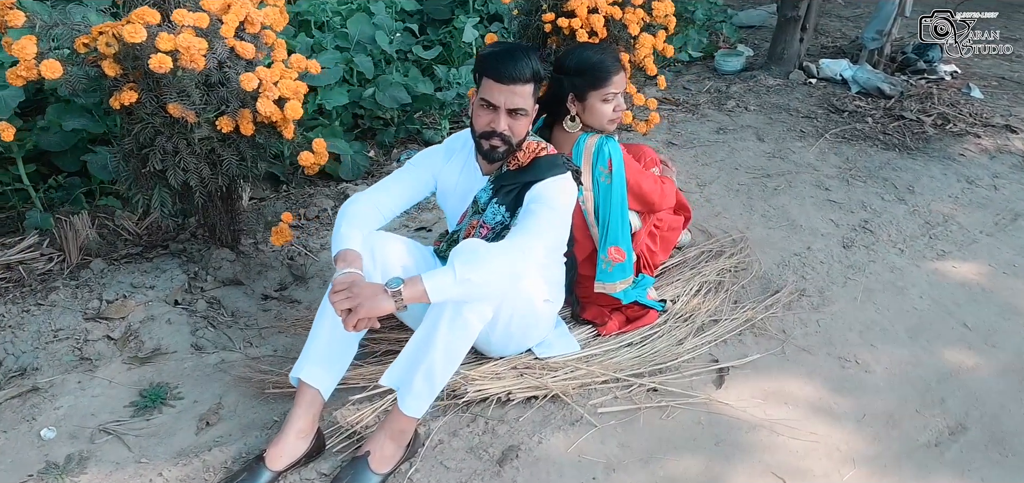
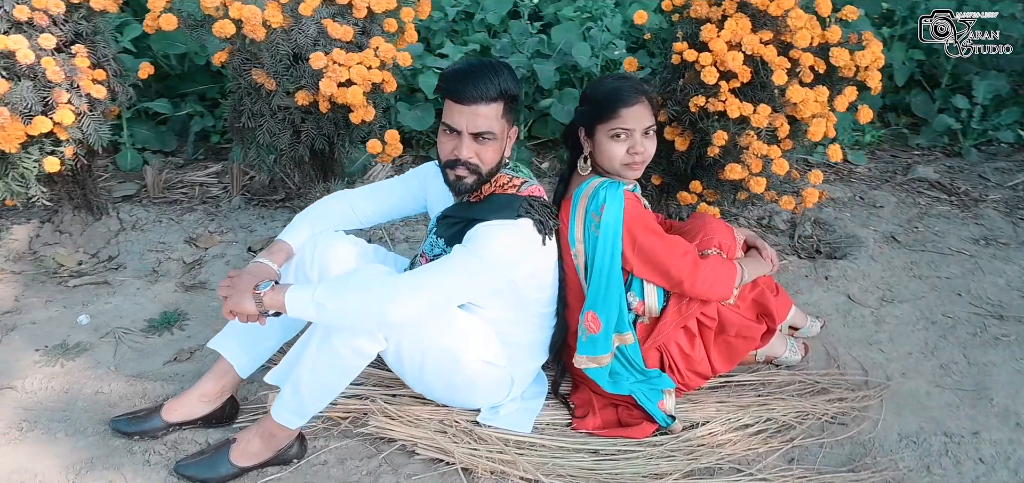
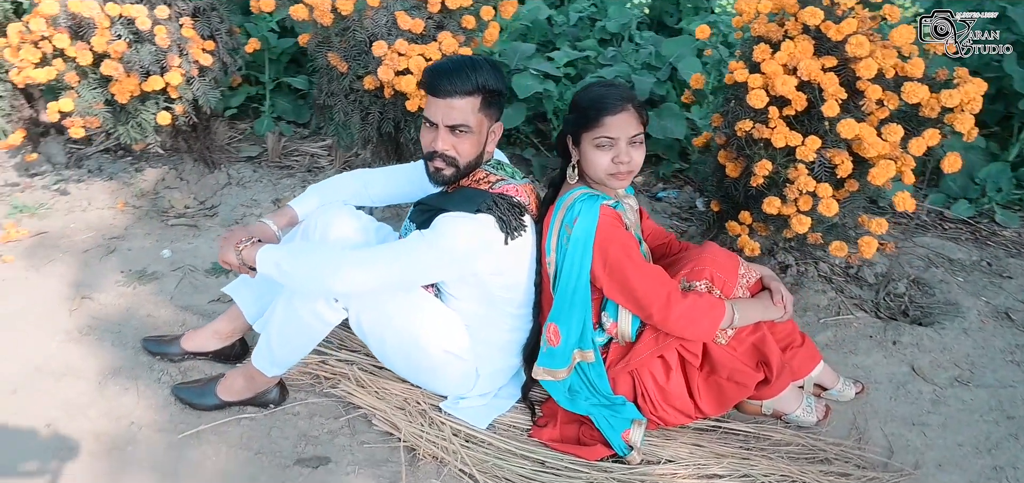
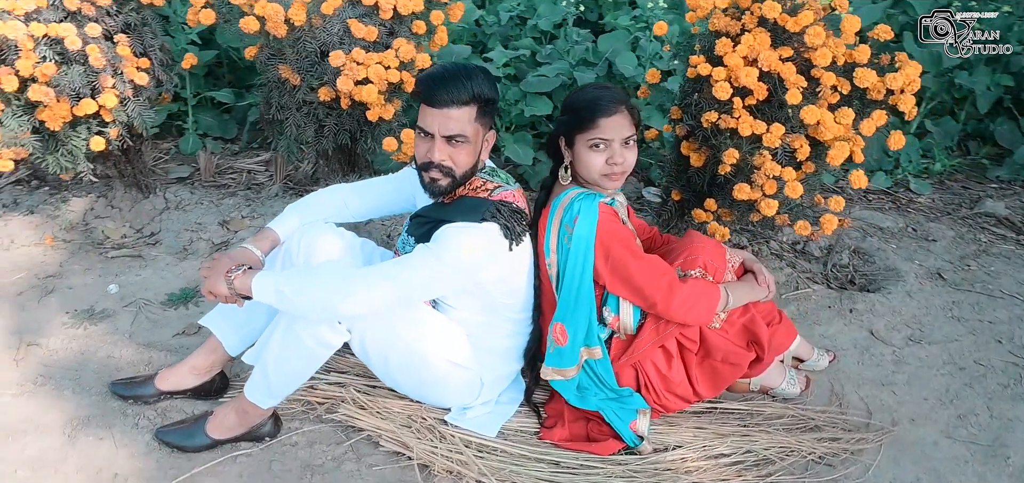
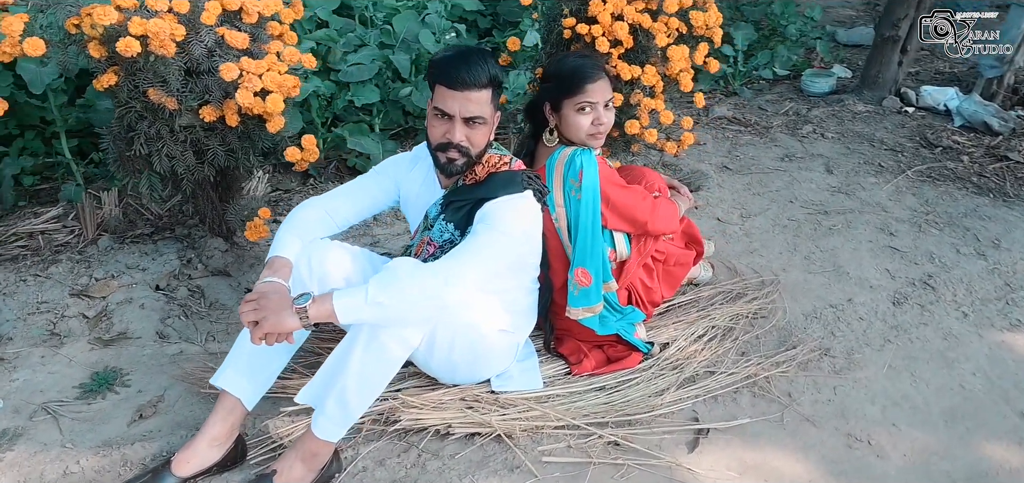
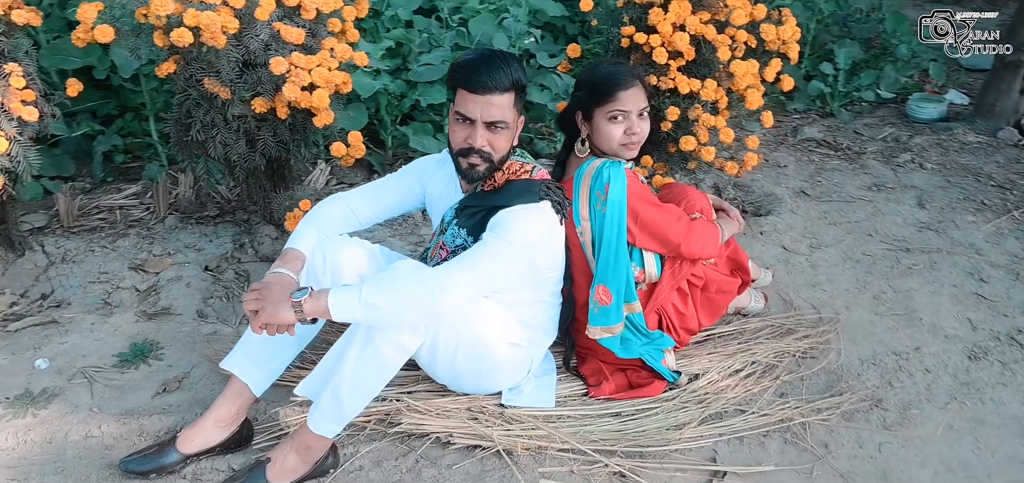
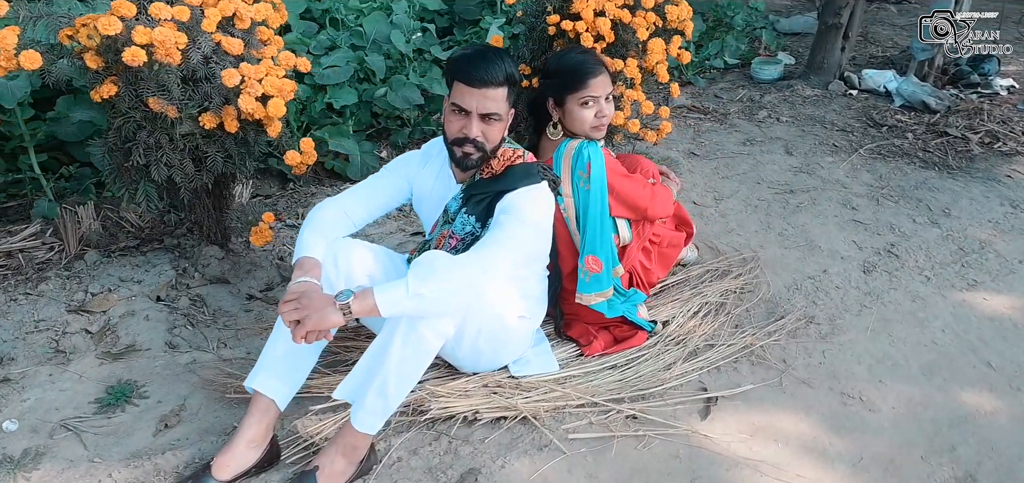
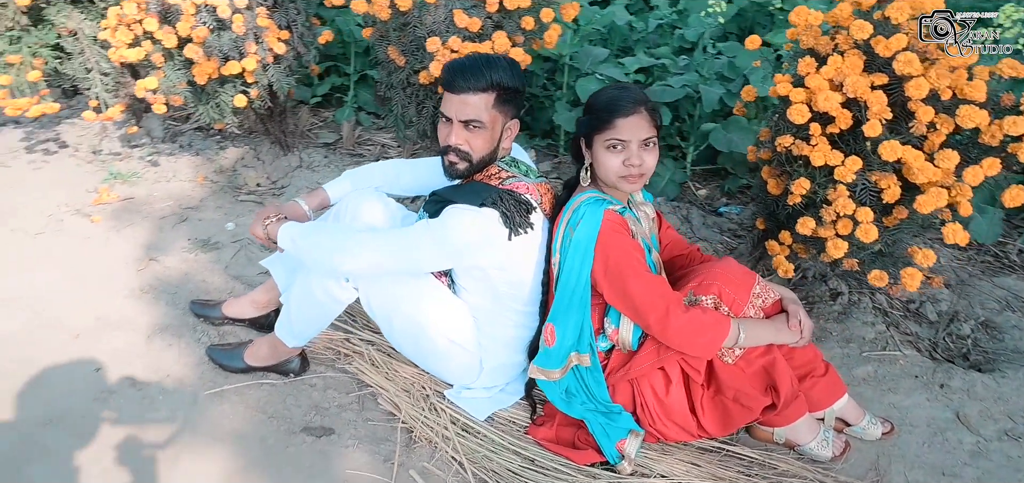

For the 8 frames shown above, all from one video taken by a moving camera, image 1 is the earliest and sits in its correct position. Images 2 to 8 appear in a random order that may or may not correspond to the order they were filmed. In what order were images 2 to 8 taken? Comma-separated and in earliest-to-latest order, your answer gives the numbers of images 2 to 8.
7, 5, 6, 2, 4, 3, 8
